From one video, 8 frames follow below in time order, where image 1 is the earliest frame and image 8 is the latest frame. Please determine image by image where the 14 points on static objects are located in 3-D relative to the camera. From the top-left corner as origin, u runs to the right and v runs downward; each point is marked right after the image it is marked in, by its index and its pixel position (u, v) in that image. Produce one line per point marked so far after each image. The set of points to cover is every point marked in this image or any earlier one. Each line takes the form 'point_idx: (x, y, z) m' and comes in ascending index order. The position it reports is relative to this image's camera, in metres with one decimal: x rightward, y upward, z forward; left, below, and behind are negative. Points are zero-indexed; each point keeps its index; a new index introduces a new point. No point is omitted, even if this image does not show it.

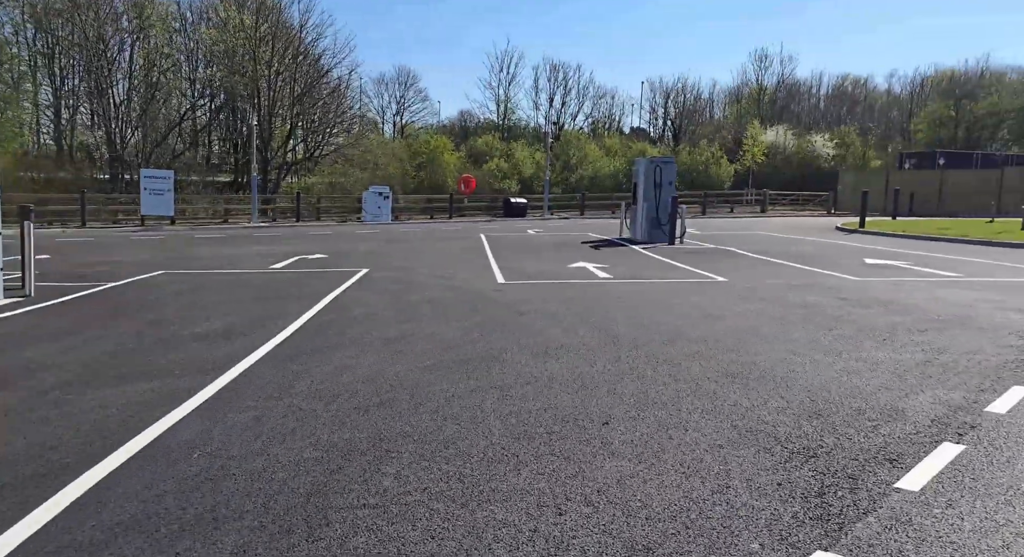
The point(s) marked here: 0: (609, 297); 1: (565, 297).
0: (+1.2, -0.2, +10.9) m
1: (+0.7, -0.3, +10.9) m
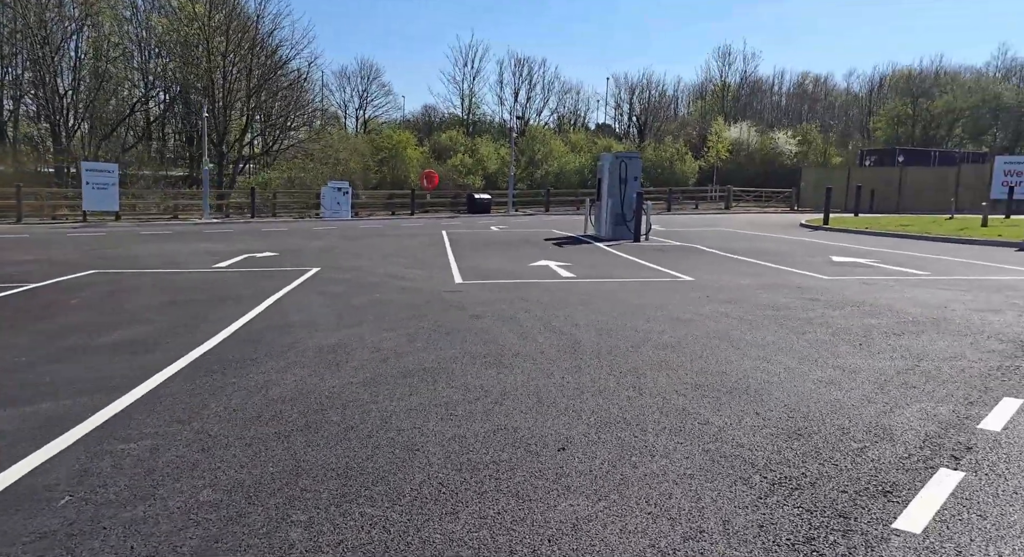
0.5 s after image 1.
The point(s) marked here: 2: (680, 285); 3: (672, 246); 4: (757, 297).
0: (+0.7, -0.2, +10.4) m
1: (+0.2, -0.3, +10.3) m
2: (+2.4, -0.1, +12.0) m
3: (+3.7, +0.7, +19.5) m
4: (+3.0, -0.2, +10.5) m
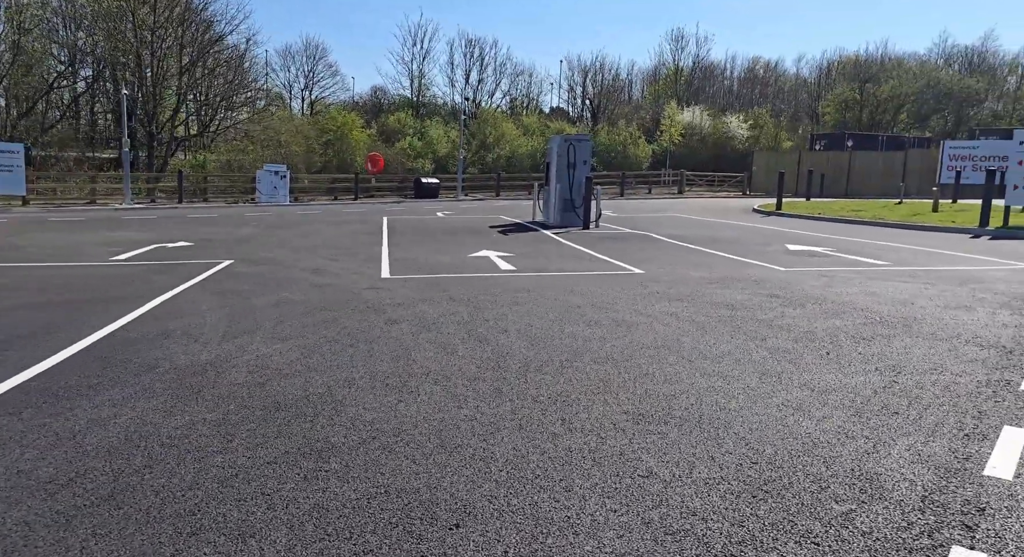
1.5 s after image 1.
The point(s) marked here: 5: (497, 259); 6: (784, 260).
0: (-0.1, -0.2, +9.3) m
1: (-0.6, -0.2, +9.2) m
2: (+1.5, 0.0, +10.9) m
3: (+2.4, +1.0, +18.5) m
4: (+2.2, -0.2, +9.5) m
5: (-0.3, +0.3, +13.8) m
6: (+4.4, +0.3, +13.4) m
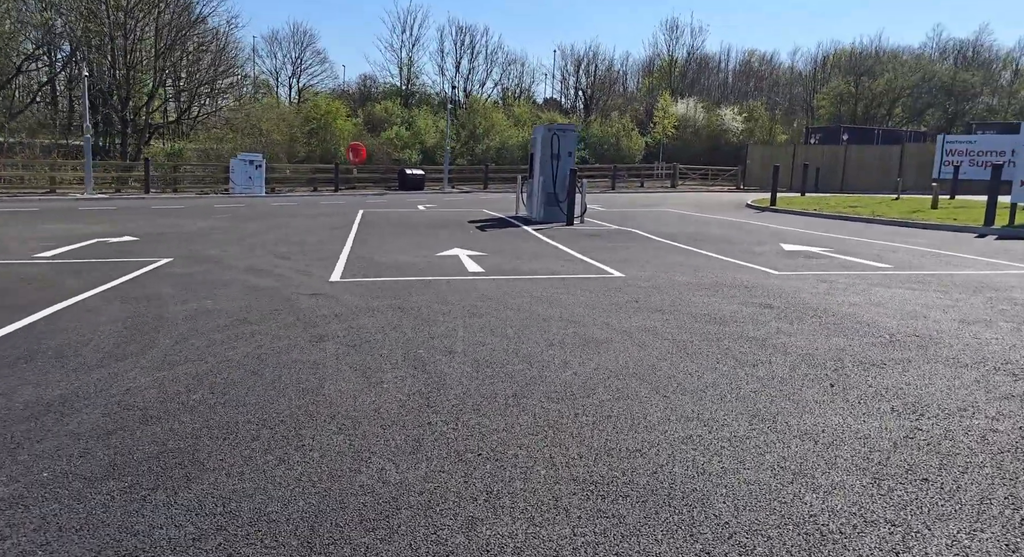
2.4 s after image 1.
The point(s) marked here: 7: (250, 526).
0: (-0.5, -0.3, +8.1) m
1: (-1.1, -0.3, +8.0) m
2: (+1.1, -0.1, +9.8) m
3: (+1.9, +1.0, +17.4) m
4: (+1.8, -0.2, +8.4) m
5: (-0.7, +0.3, +12.7) m
6: (+3.9, +0.2, +12.3) m
7: (-1.0, -0.9, +3.2) m
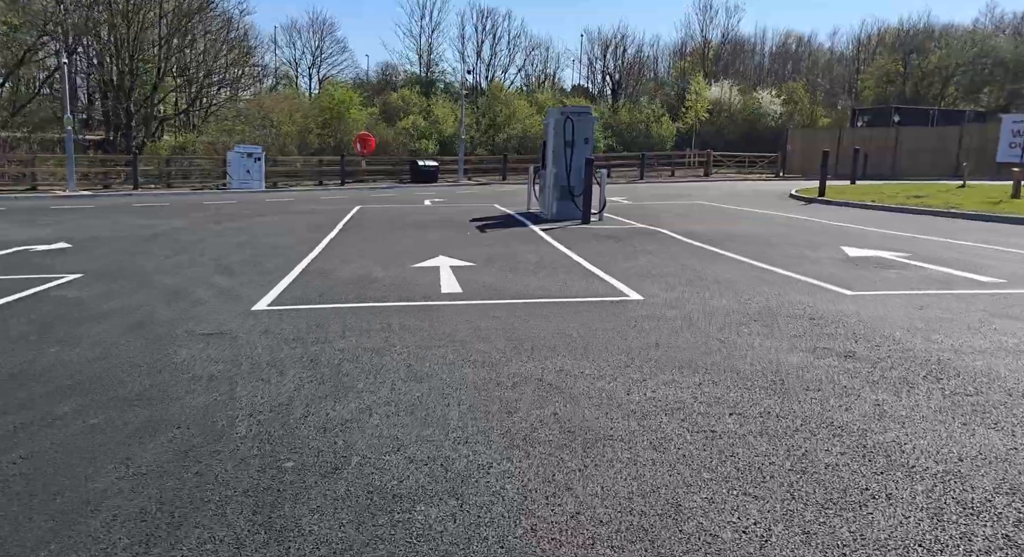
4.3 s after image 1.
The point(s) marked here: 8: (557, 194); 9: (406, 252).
0: (-0.8, -0.5, +5.6) m
1: (-1.3, -0.5, +5.5) m
2: (+0.9, -0.3, +7.2) m
3: (+2.0, +0.8, +14.7) m
4: (+1.6, -0.5, +5.8) m
5: (-0.8, +0.1, +10.1) m
6: (+3.8, +0.1, +9.6) m
7: (-1.4, -1.2, +0.7) m
8: (+1.0, +1.8, +17.6) m
9: (-1.5, +0.4, +12.1) m
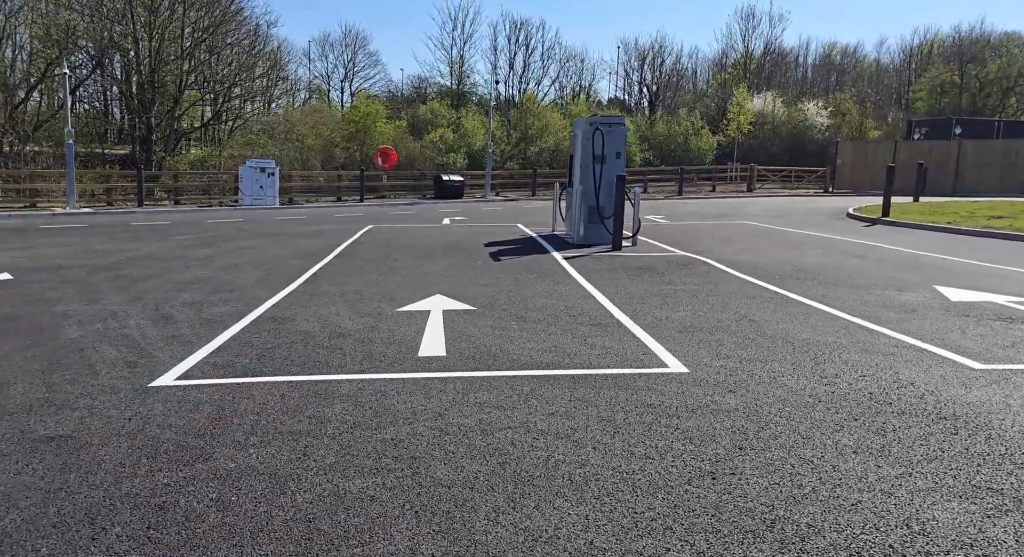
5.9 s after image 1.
0: (-0.9, -0.9, +3.5) m
1: (-1.4, -0.9, +3.4) m
2: (+0.8, -0.7, +5.0) m
3: (+2.3, +0.3, +12.5) m
4: (+1.4, -0.9, +3.5) m
5: (-0.7, -0.4, +8.0) m
6: (+3.9, -0.4, +7.3) m
7: (-1.8, -1.6, -1.4) m
8: (+1.4, +1.2, +15.5) m
9: (-1.4, -0.1, +10.0) m
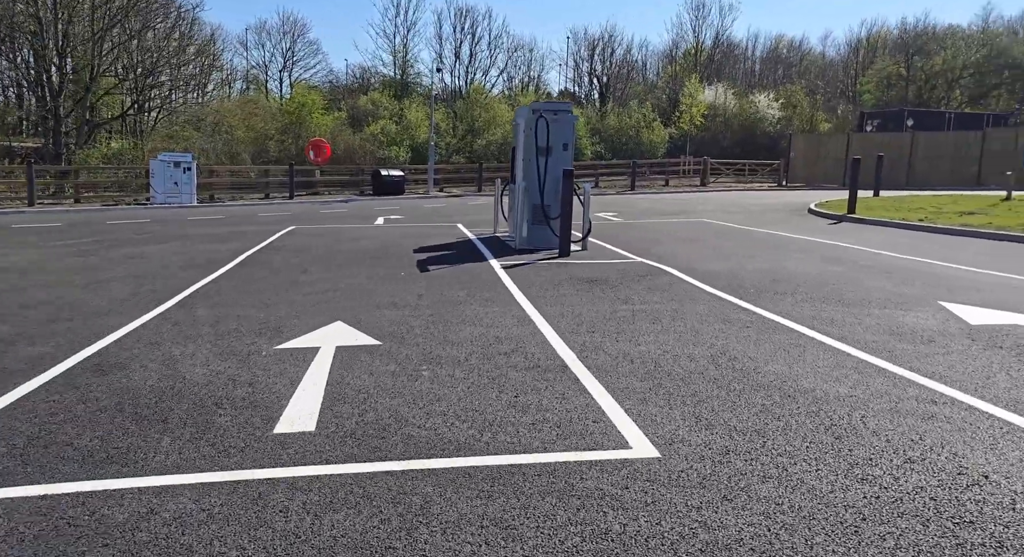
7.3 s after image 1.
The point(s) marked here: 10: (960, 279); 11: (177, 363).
0: (-1.3, -1.2, +1.5) m
1: (-1.8, -1.2, +1.4) m
2: (+0.3, -1.0, +3.1) m
3: (+1.4, +0.1, +10.7) m
4: (+1.1, -1.1, +1.7) m
5: (-1.4, -0.6, +6.1) m
6: (+3.2, -0.6, +5.6) m
7: (-1.9, -1.9, -3.4) m
8: (+0.3, +1.0, +13.6) m
9: (-2.1, -0.3, +8.0) m
10: (+5.6, 0.0, +10.6) m
11: (-2.3, -0.6, +5.8) m
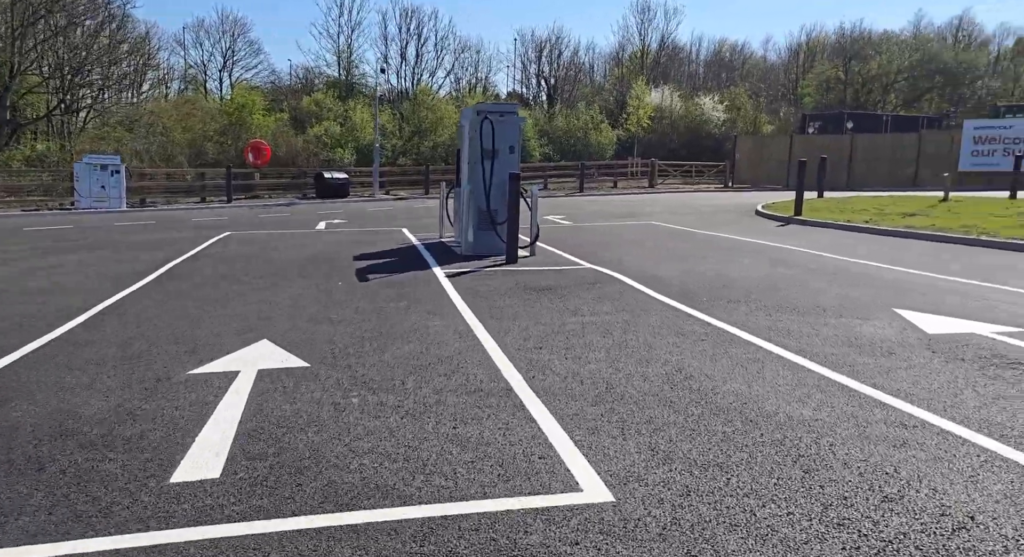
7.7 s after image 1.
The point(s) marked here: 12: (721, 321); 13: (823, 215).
0: (-1.4, -1.3, +0.9) m
1: (-1.9, -1.3, +0.8) m
2: (+0.1, -1.1, +2.7) m
3: (+0.7, 0.0, +10.3) m
4: (+0.9, -1.2, +1.3) m
5: (-1.8, -0.7, +5.5) m
6: (+2.9, -0.7, +5.3) m
7: (-1.7, -2.0, -4.0) m
8: (-0.6, +0.9, +13.1) m
9: (-2.7, -0.5, +7.4) m
10: (+4.9, -0.1, +10.4) m
11: (-2.7, -0.8, +5.1) m
12: (+2.0, -0.4, +7.8) m
13: (+7.2, +1.5, +19.4) m
